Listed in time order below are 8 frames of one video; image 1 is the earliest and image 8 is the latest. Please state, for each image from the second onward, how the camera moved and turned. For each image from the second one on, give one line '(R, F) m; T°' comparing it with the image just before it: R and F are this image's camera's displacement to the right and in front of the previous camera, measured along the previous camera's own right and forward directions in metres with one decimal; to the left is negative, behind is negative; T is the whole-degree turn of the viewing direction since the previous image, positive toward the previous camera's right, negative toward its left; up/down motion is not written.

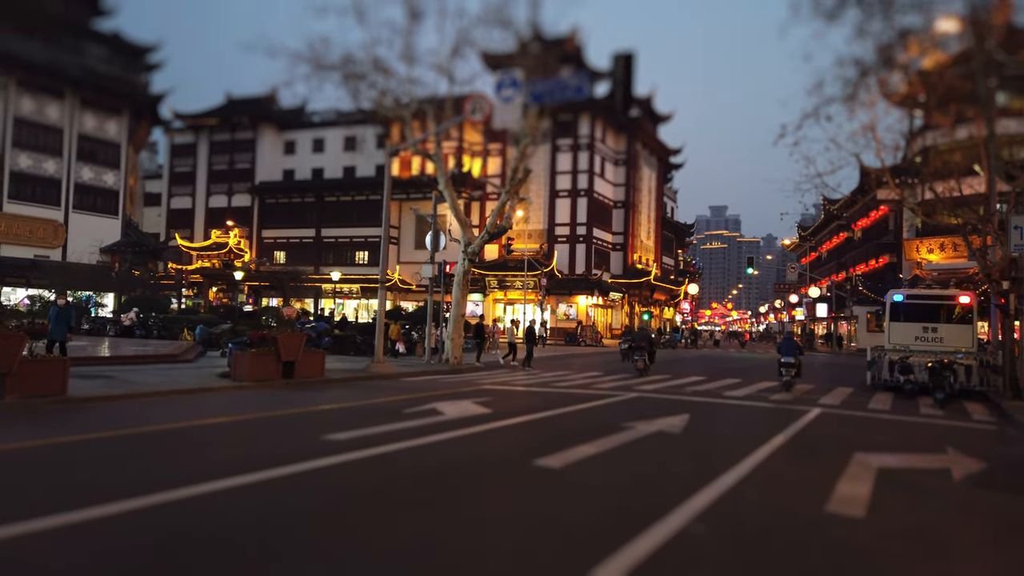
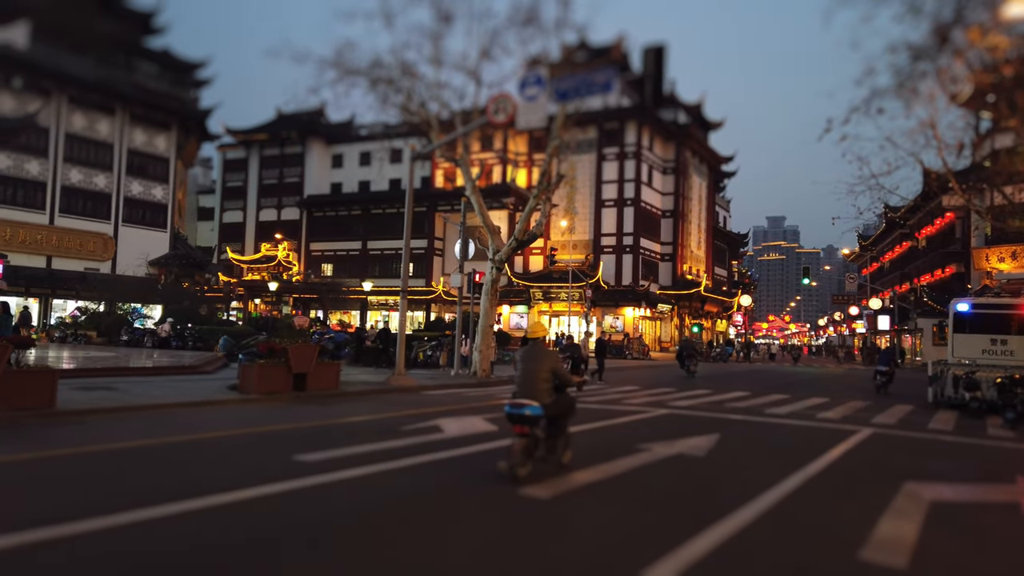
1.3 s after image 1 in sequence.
(+0.6, +1.0) m; -4°
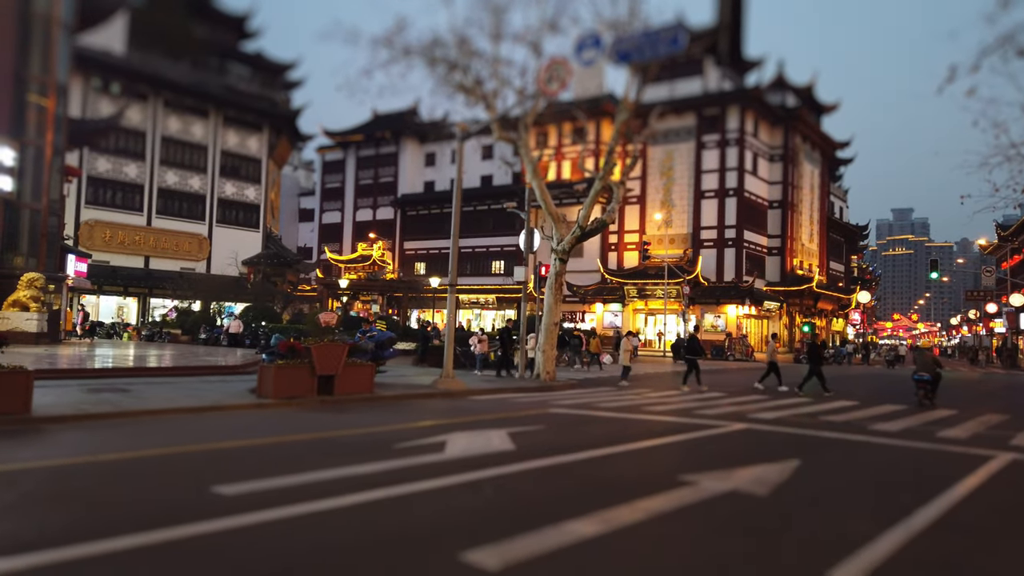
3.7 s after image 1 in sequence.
(+1.0, +2.1) m; -8°
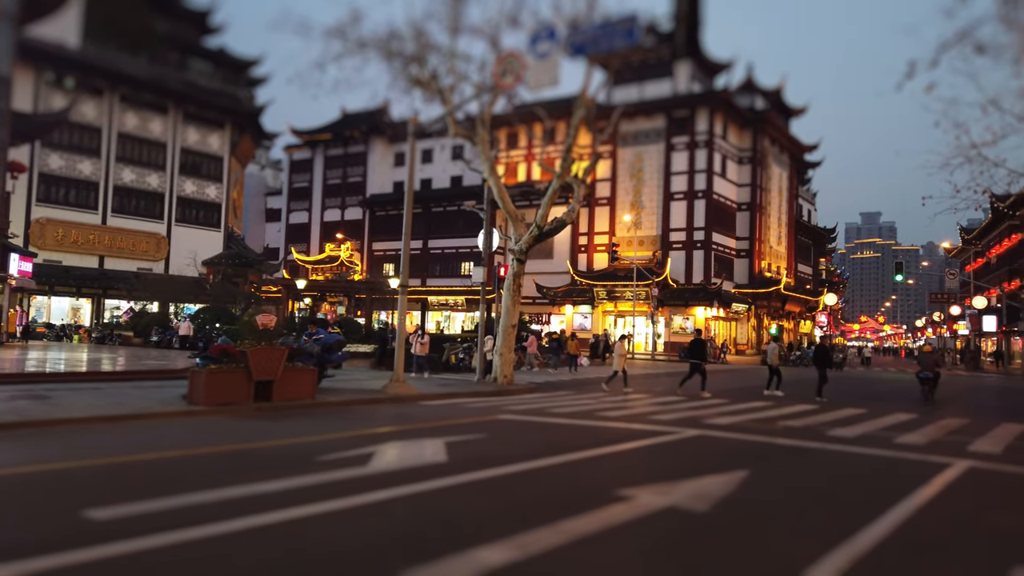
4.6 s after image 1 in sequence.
(+0.5, +0.6) m; +2°
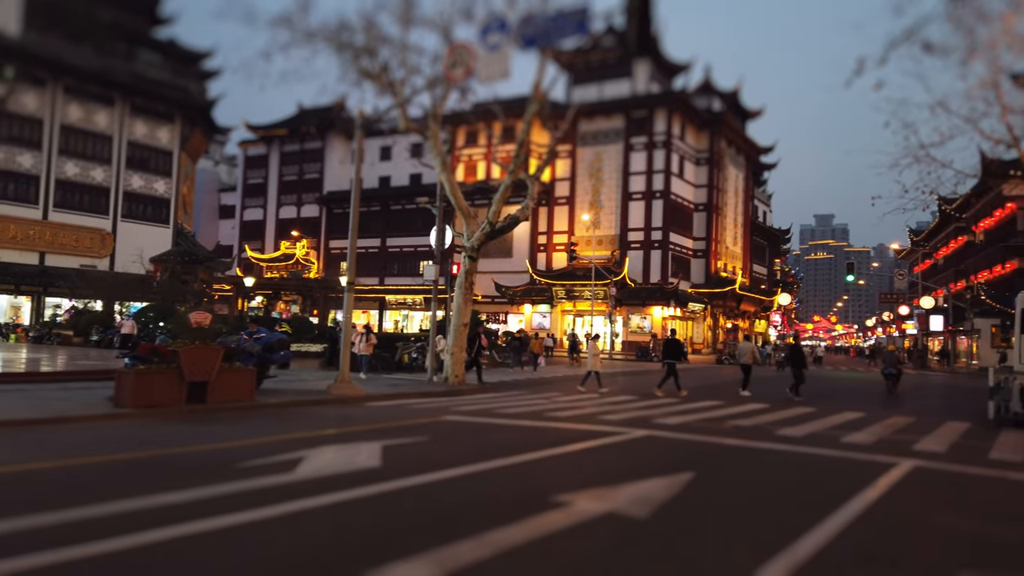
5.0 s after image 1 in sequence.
(+0.2, +0.3) m; +3°
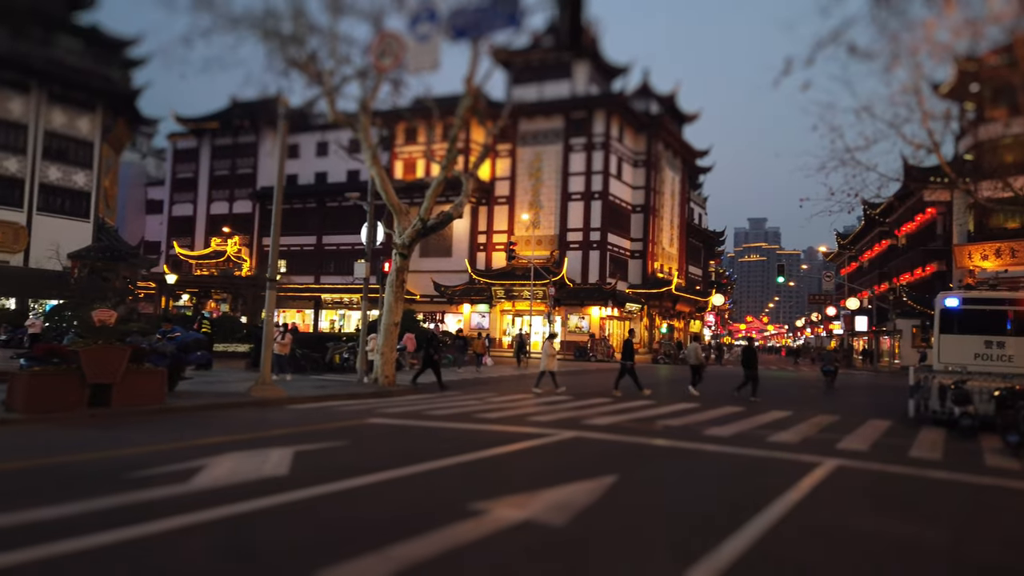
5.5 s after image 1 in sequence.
(+0.2, +0.3) m; +4°
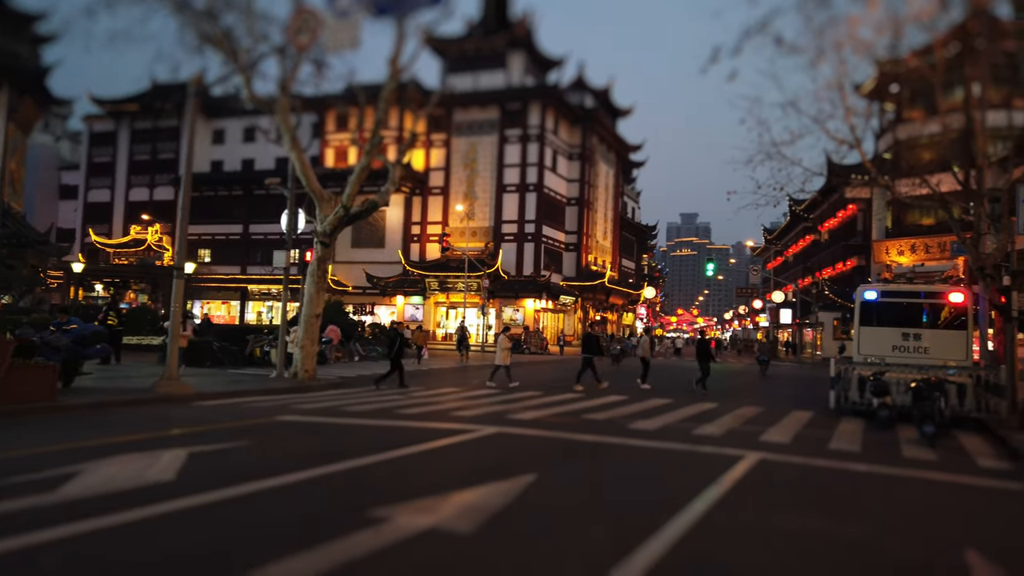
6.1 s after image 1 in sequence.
(+0.2, +0.4) m; +5°
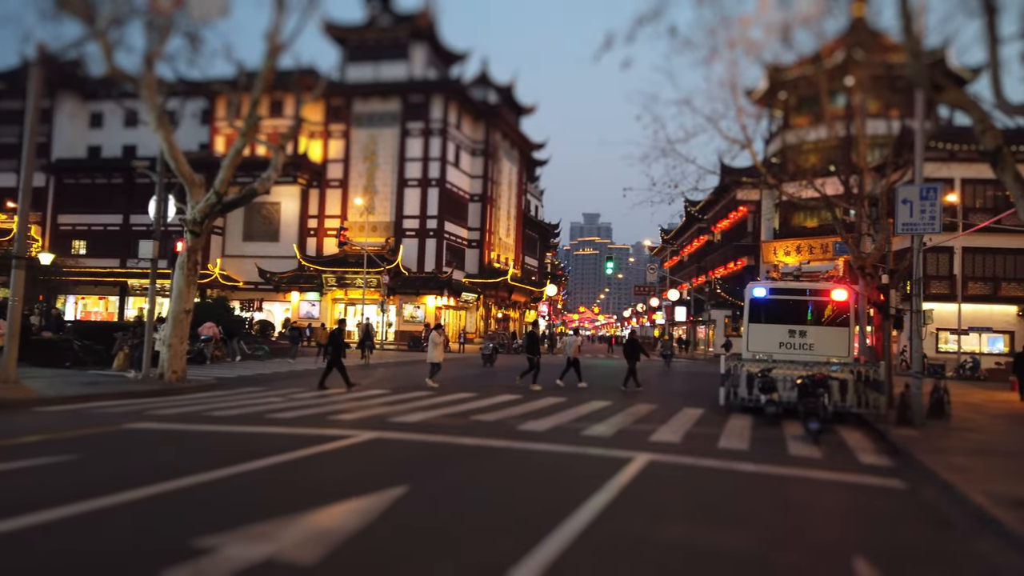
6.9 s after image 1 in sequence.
(+0.3, +0.7) m; +7°
